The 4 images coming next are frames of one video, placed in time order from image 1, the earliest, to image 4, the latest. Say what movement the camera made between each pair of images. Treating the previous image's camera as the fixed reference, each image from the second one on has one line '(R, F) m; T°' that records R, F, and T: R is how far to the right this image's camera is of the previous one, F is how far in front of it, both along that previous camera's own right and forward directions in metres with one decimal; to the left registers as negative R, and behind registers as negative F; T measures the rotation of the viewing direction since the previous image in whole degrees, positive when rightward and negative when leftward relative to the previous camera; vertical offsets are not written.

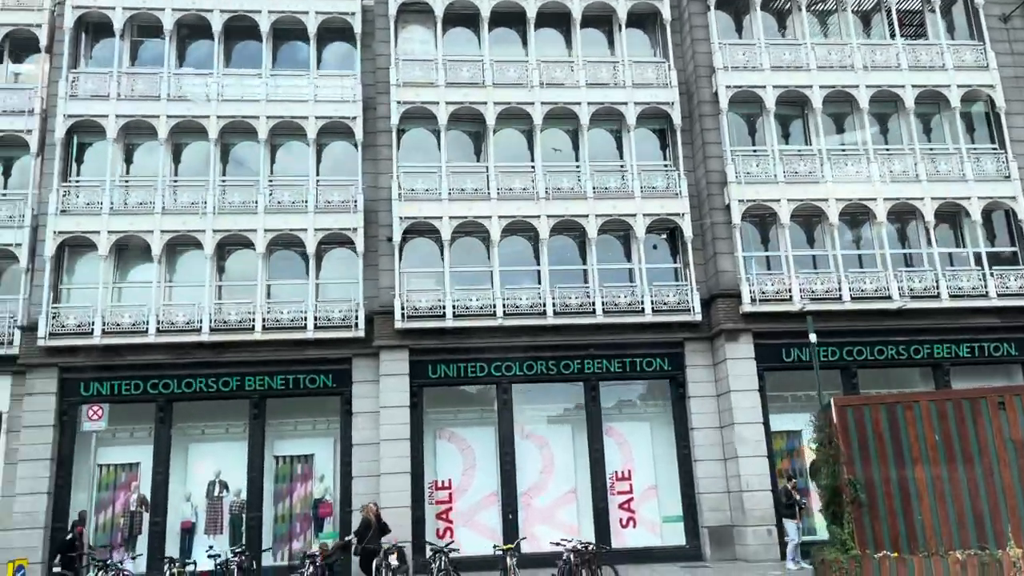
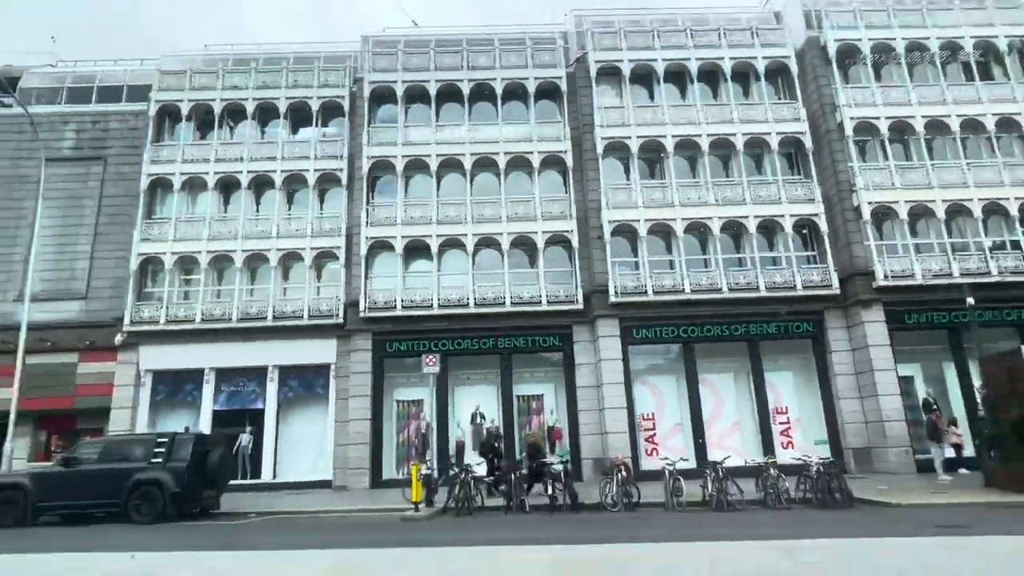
(-8.0, -7.9) m; -4°
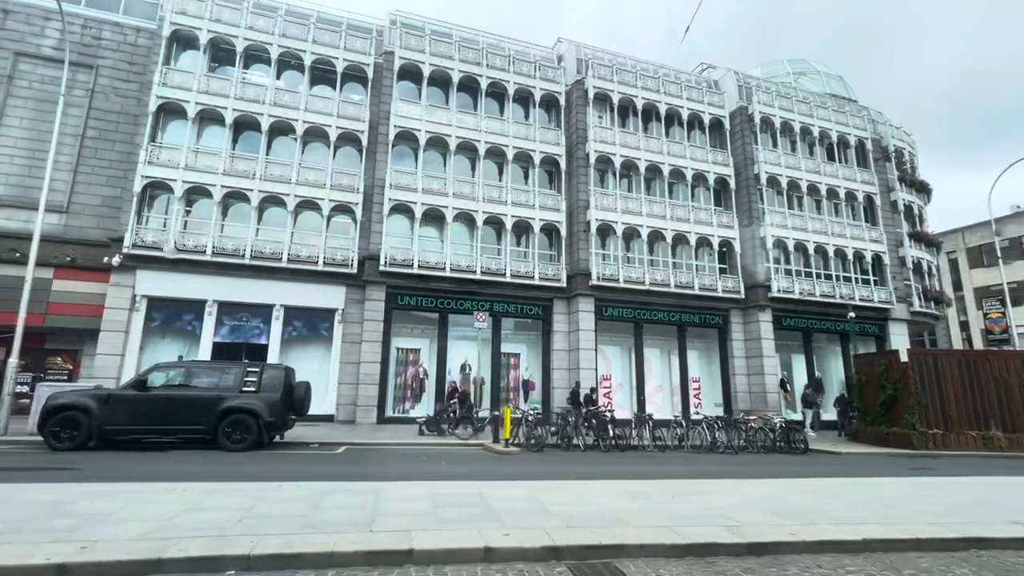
(-8.6, -4.0) m; +16°
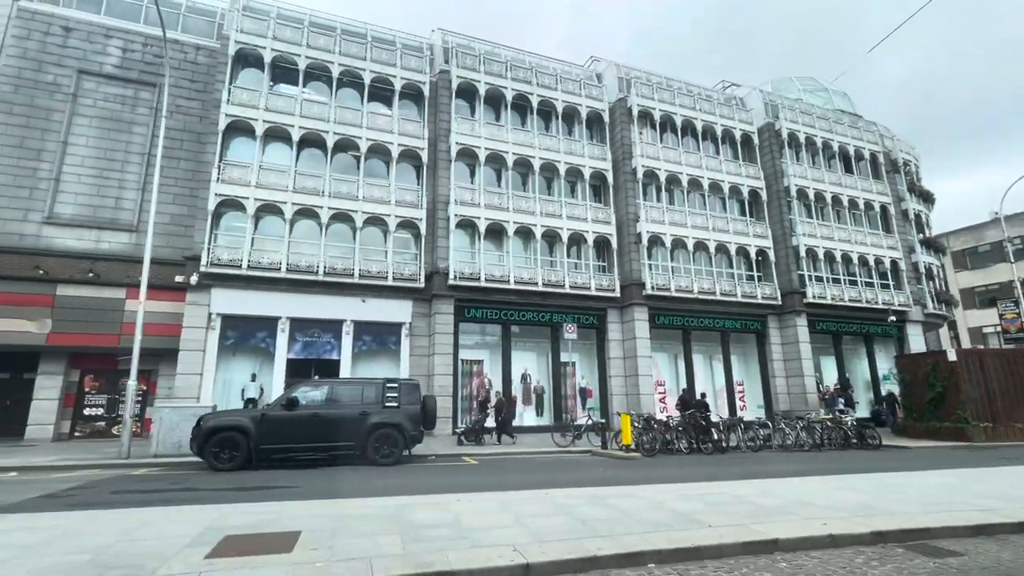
(-5.8, -0.8) m; +3°
